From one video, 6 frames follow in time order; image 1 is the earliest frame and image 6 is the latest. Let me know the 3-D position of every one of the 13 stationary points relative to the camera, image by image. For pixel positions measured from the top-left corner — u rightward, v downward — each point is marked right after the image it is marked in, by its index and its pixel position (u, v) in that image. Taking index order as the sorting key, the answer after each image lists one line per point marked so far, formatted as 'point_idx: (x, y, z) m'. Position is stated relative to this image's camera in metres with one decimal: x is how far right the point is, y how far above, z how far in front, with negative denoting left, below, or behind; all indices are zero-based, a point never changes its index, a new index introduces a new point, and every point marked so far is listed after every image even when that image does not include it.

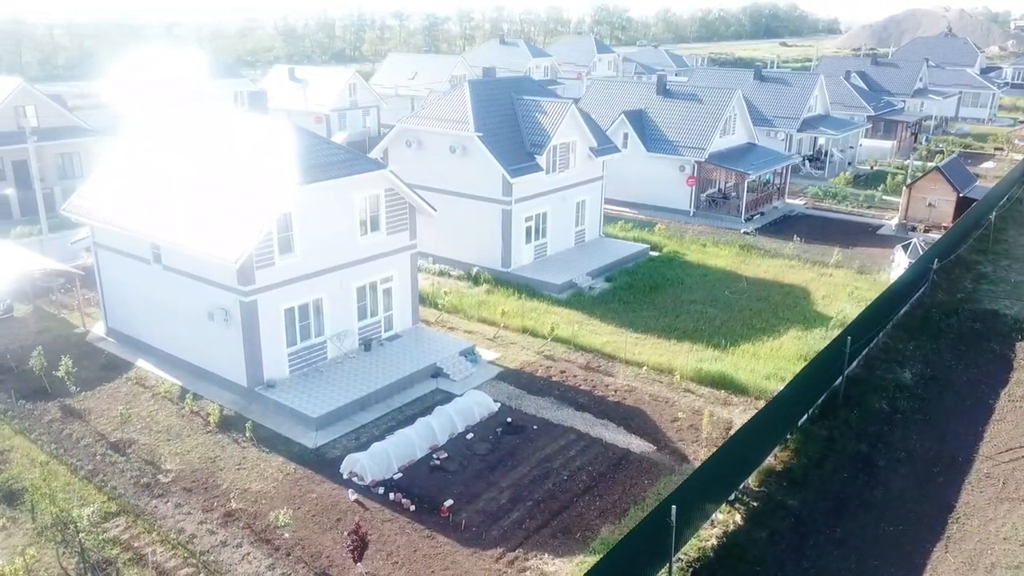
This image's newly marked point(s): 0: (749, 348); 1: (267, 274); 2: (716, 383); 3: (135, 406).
0: (+5.6, -1.5, +18.2) m
1: (-4.8, +0.3, +15.0) m
2: (+4.3, -2.1, +16.5) m
3: (-7.5, -2.3, +15.2) m
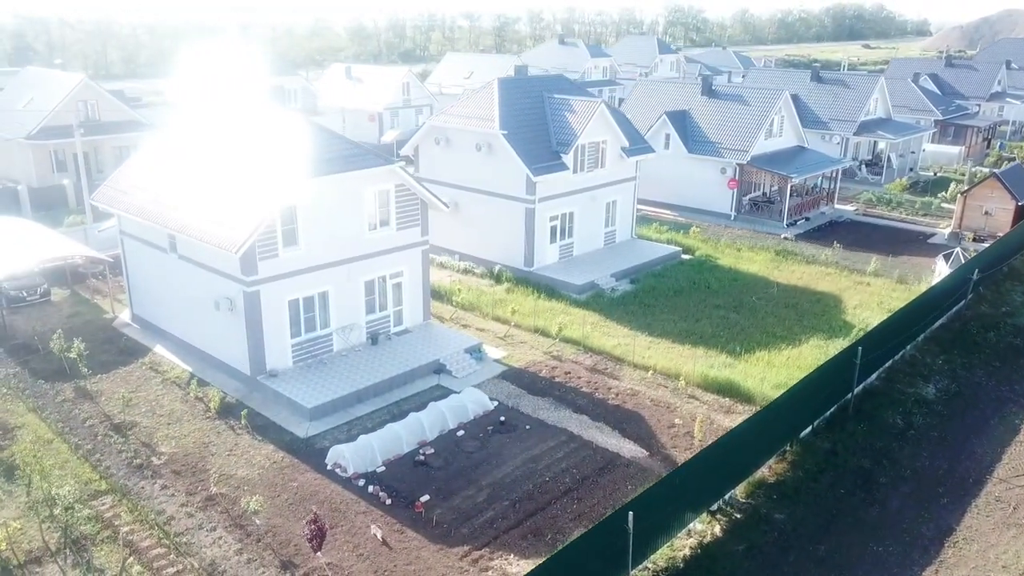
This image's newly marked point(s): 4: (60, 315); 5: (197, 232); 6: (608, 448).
0: (+5.8, -1.6, +17.6) m
1: (-4.8, +0.5, +15.3) m
2: (+4.3, -2.1, +16.0) m
3: (-7.5, -2.1, +15.7) m
4: (-11.6, -0.7, +19.7) m
5: (-6.3, +1.1, +15.4) m
6: (+1.7, -2.9, +14.0) m
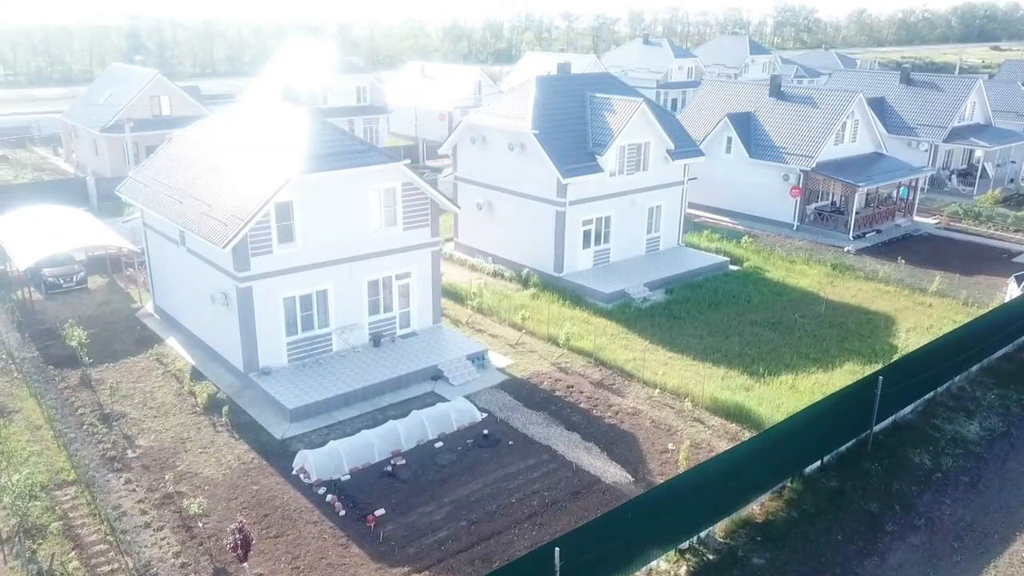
0: (+5.8, -2.0, +16.2) m
1: (-4.9, +0.5, +15.2) m
2: (+4.2, -2.4, +14.8) m
3: (-7.6, -1.9, +15.9) m
4: (-11.1, -0.4, +20.4) m
5: (-6.3, +1.2, +15.4) m
6: (+1.3, -3.1, +13.1) m
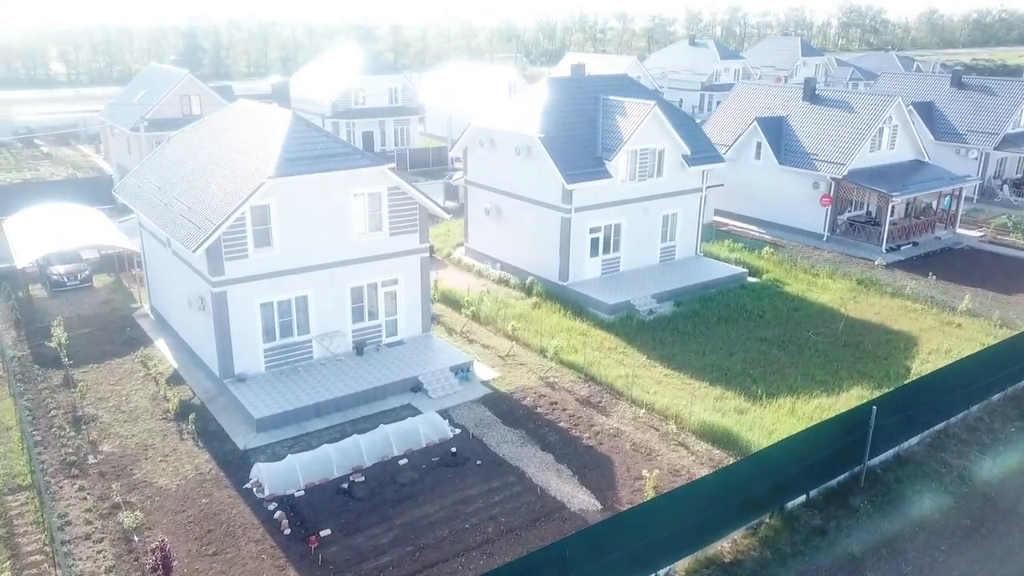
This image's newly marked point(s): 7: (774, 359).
0: (+5.4, -2.3, +15.2) m
1: (-5.3, +0.4, +14.9) m
2: (+3.7, -2.8, +13.9) m
3: (-8.0, -2.0, +15.8) m
4: (-11.1, -0.4, +20.5) m
5: (-6.7, +1.2, +15.3) m
6: (+0.7, -3.3, +12.4) m
7: (+6.0, -1.6, +17.7) m
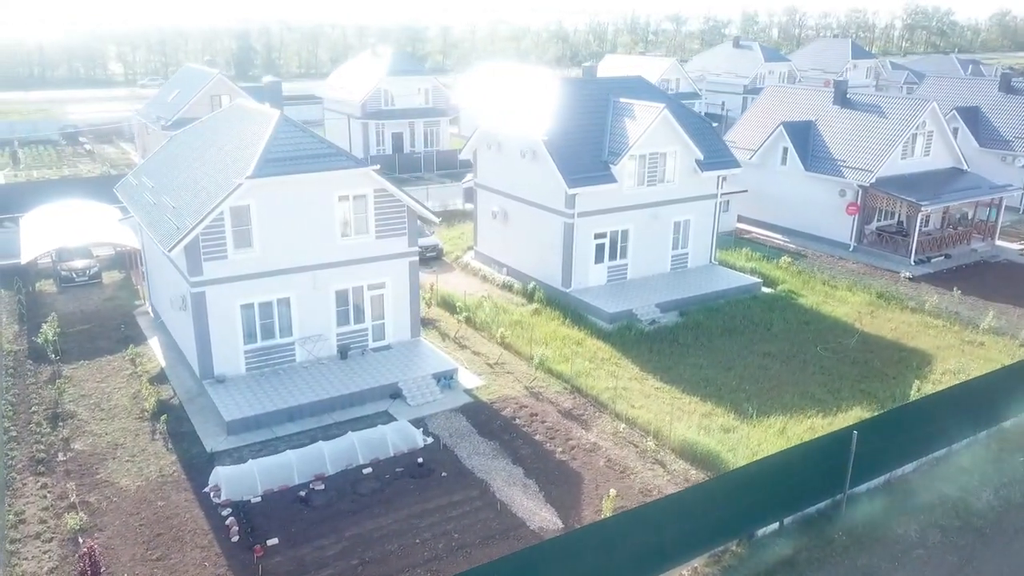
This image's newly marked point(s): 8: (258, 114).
0: (+5.0, -2.6, +14.5) m
1: (-5.7, +0.4, +14.9) m
2: (+3.2, -3.0, +13.3) m
3: (-8.4, -1.9, +15.9) m
4: (-11.2, -0.3, +20.8) m
5: (-7.0, +1.2, +15.3) m
6: (+0.1, -3.5, +11.9) m
7: (+5.7, -1.9, +16.9) m
8: (-5.4, +3.7, +16.8) m
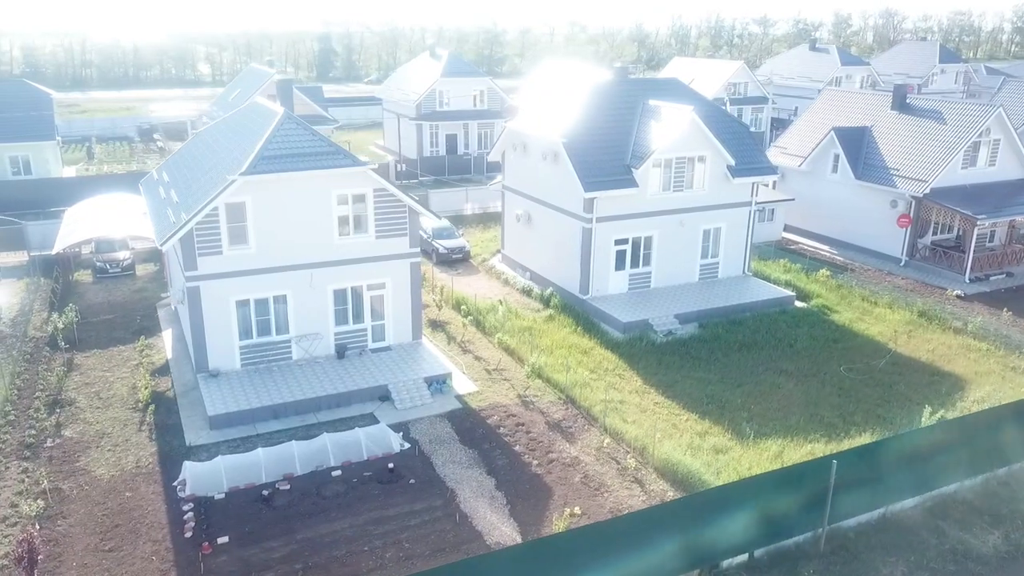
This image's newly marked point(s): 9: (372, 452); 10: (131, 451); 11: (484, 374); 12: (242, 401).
0: (+4.6, -2.8, +13.6) m
1: (-5.8, +0.5, +15.0) m
2: (+2.7, -3.2, +12.6) m
3: (-8.5, -1.7, +16.4) m
4: (-10.7, 0.0, +21.5) m
5: (-7.1, +1.3, +15.6) m
6: (-0.5, -3.6, +11.6) m
7: (+5.6, -2.2, +15.9) m
8: (-5.2, +3.8, +17.0) m
9: (-2.4, -2.8, +13.2) m
10: (-6.6, -2.8, +13.3) m
11: (-0.6, -1.9, +16.7) m
12: (-5.1, -2.2, +14.5) m
